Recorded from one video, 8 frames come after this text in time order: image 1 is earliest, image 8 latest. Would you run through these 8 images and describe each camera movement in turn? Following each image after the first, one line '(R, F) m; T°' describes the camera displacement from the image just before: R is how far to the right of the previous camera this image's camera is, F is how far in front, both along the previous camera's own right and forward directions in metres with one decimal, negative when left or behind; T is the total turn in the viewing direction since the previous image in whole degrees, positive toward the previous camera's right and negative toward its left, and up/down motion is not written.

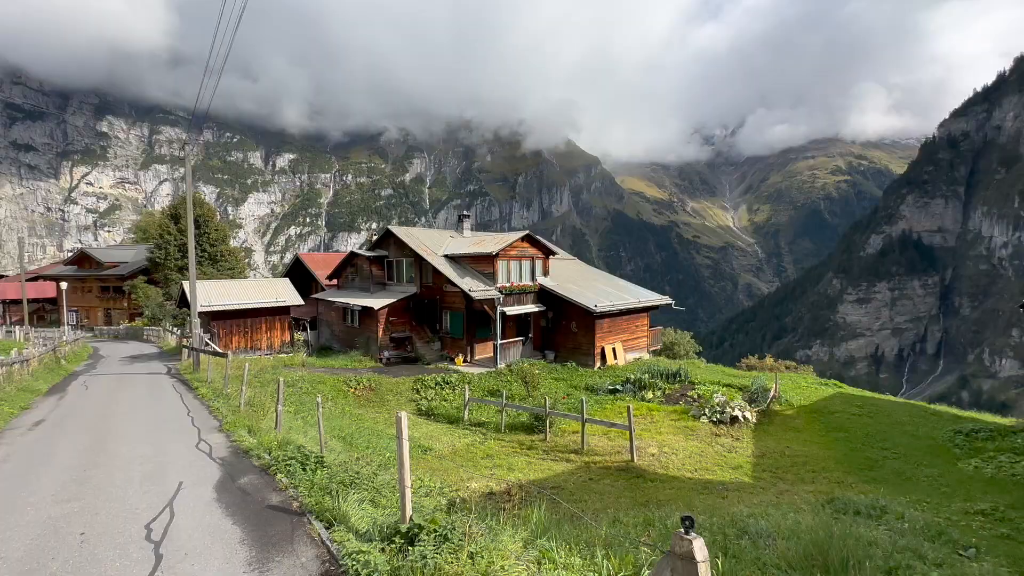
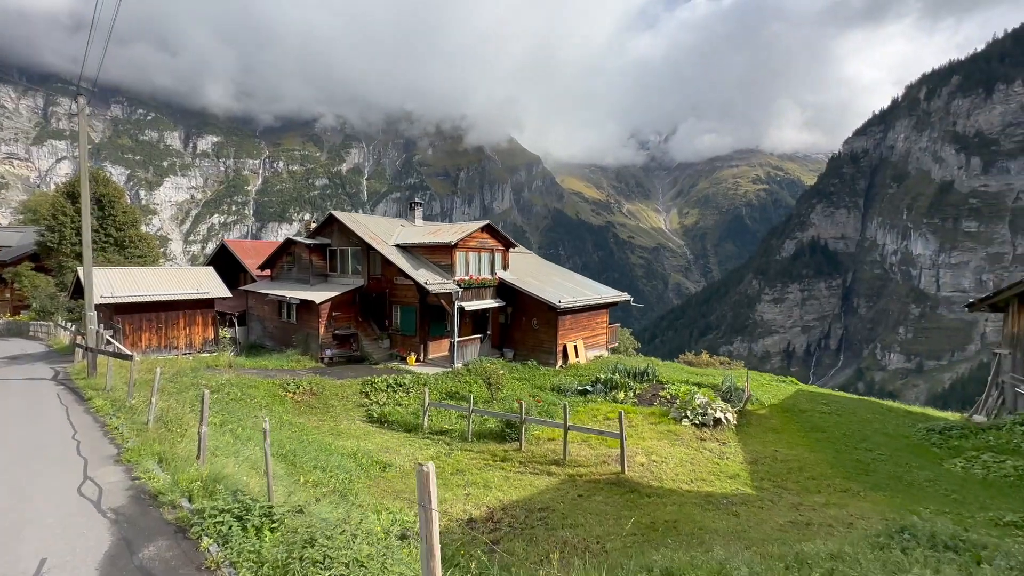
(-0.9, +1.7) m; +7°
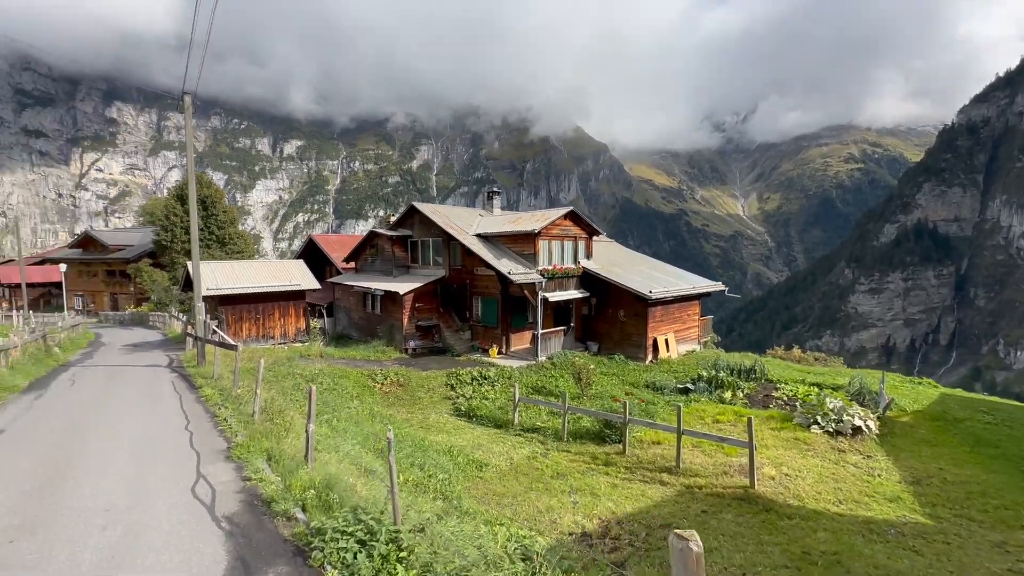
(-0.9, +1.0) m; -8°
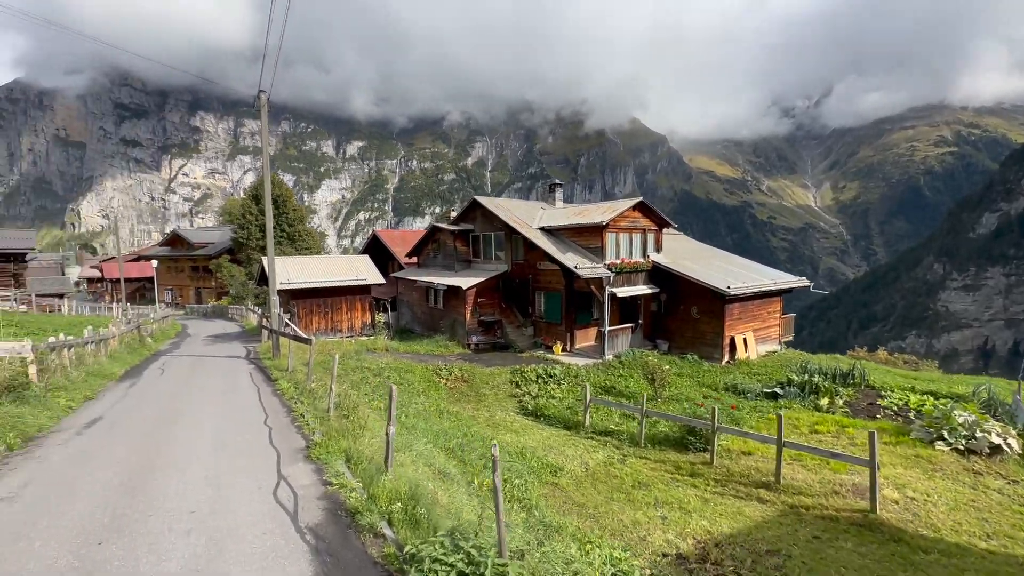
(-0.5, +0.7) m; -7°
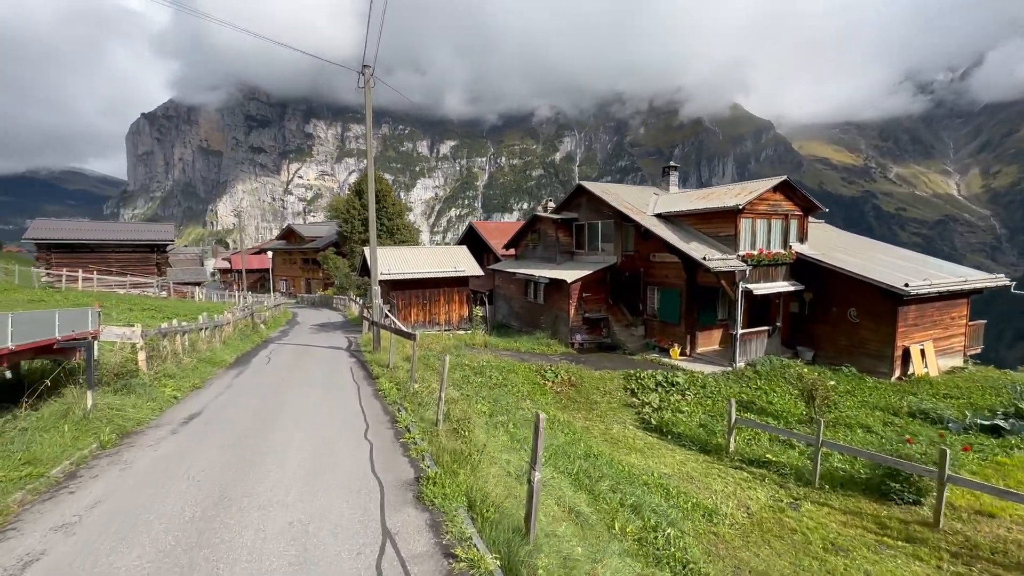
(-1.0, +1.9) m; -10°
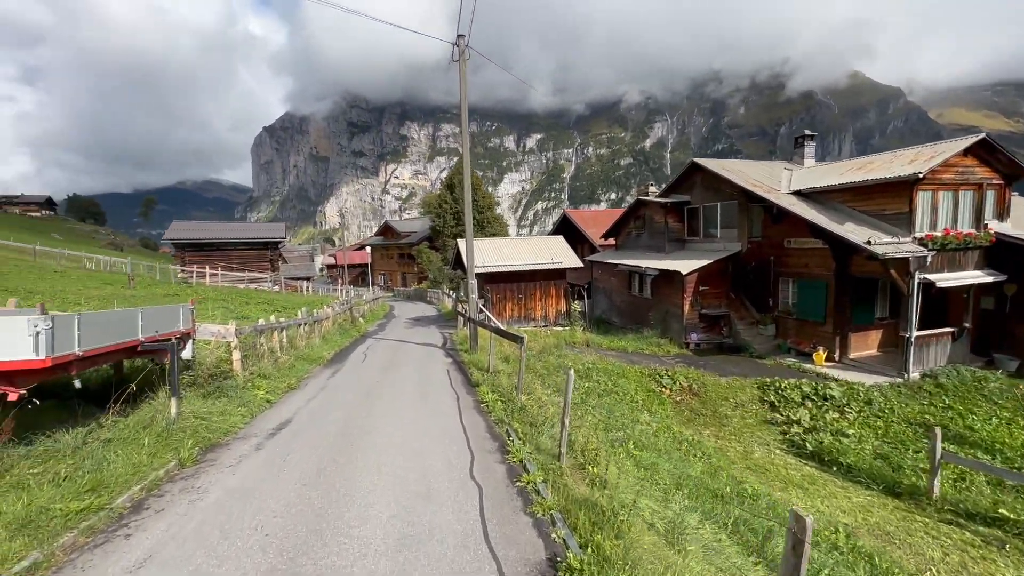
(-0.7, +1.7) m; -11°
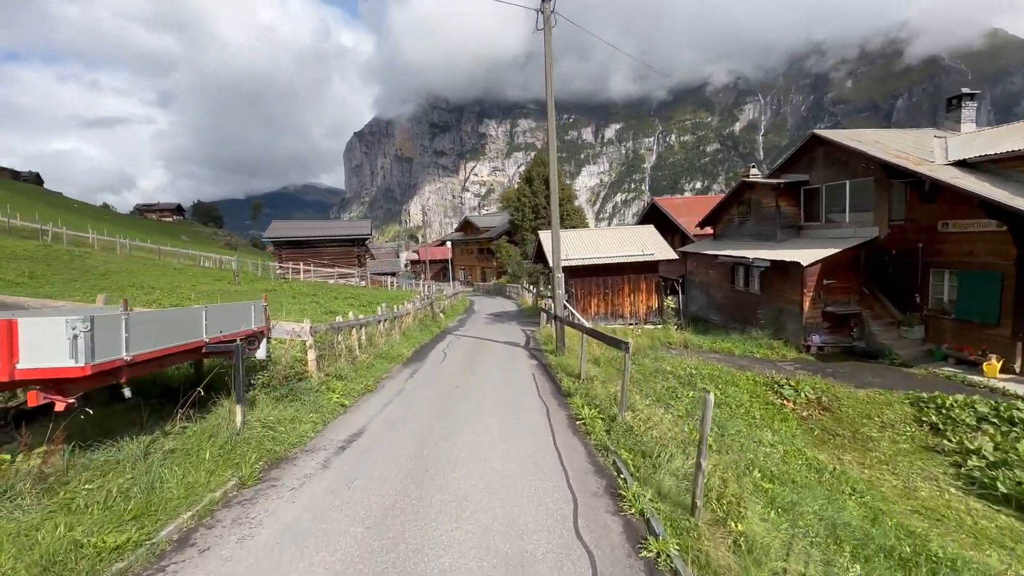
(-0.3, +1.3) m; -9°
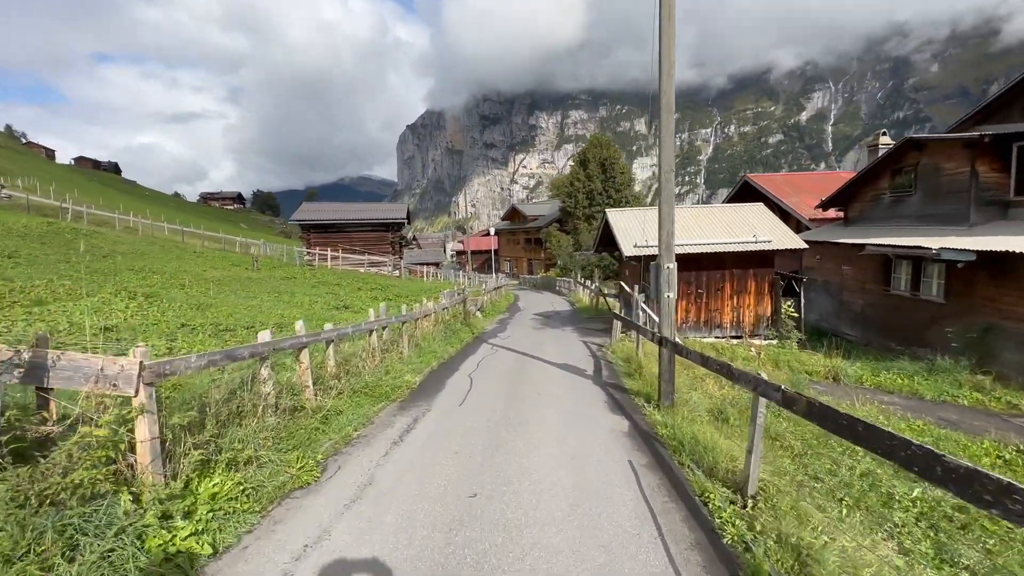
(-0.4, +5.0) m; -6°
